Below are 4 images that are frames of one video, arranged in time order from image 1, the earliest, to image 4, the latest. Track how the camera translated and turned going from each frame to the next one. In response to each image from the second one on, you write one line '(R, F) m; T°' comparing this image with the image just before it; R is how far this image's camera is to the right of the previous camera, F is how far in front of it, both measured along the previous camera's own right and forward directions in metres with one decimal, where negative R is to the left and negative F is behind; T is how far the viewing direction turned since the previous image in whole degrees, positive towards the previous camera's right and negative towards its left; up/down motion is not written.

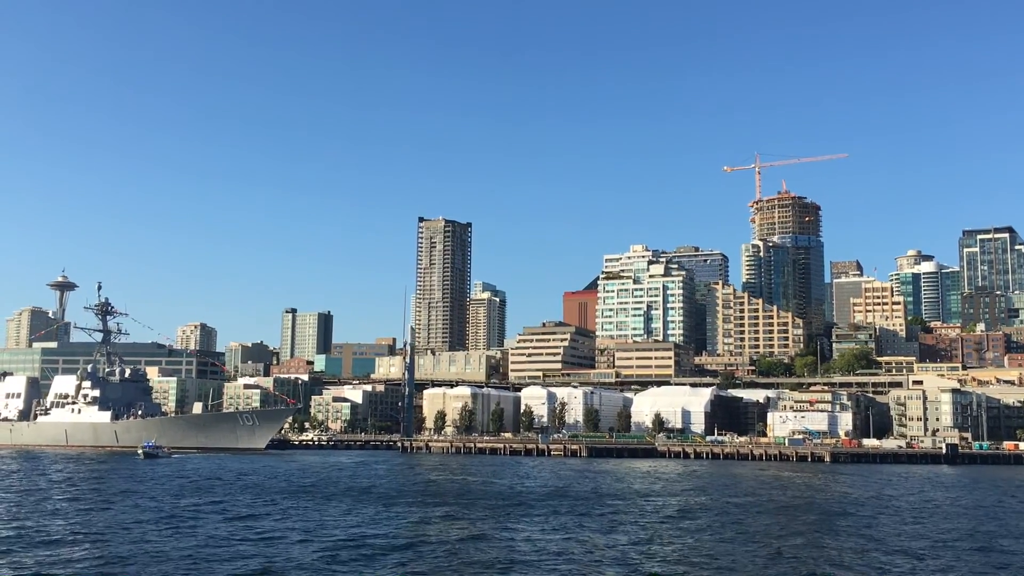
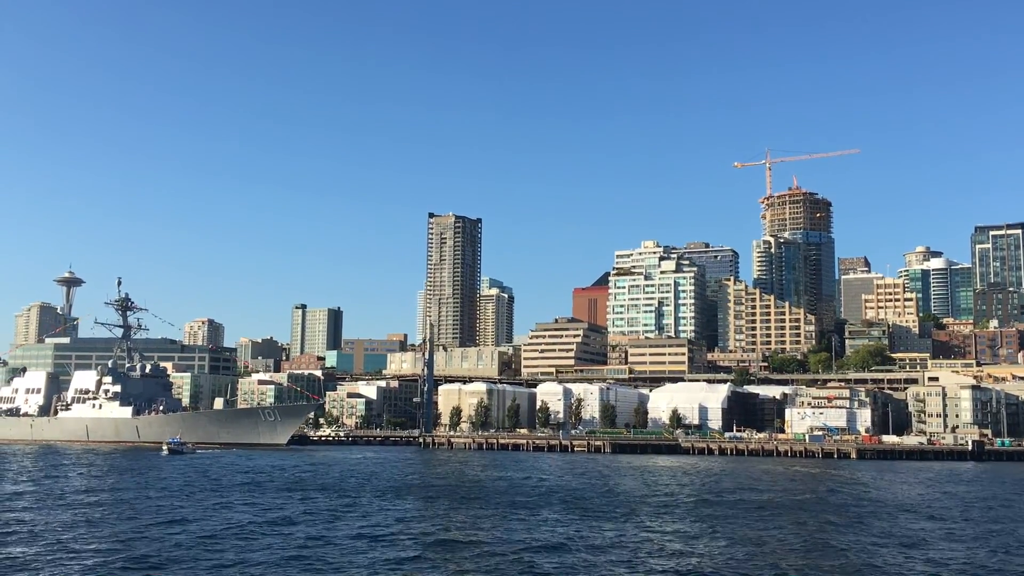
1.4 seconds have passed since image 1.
(-2.2, +0.3) m; 0°
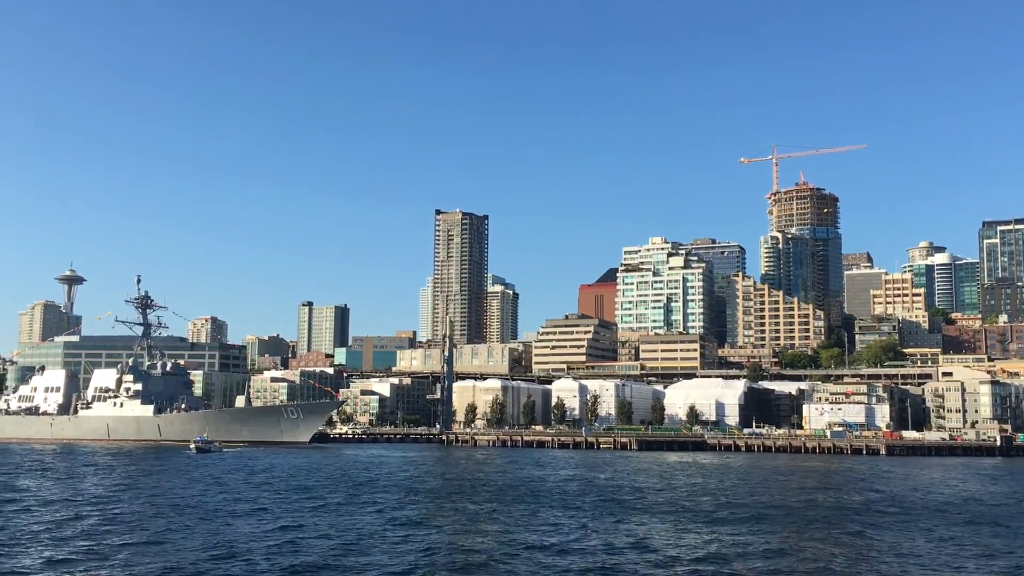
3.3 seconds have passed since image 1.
(-3.0, +0.4) m; 0°
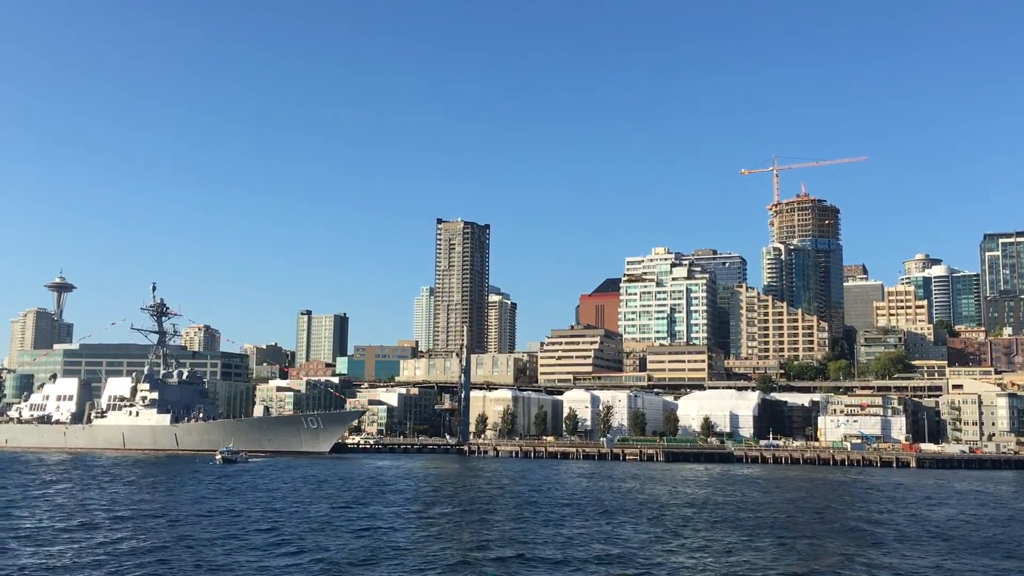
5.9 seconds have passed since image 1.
(-4.1, +1.2) m; +1°
